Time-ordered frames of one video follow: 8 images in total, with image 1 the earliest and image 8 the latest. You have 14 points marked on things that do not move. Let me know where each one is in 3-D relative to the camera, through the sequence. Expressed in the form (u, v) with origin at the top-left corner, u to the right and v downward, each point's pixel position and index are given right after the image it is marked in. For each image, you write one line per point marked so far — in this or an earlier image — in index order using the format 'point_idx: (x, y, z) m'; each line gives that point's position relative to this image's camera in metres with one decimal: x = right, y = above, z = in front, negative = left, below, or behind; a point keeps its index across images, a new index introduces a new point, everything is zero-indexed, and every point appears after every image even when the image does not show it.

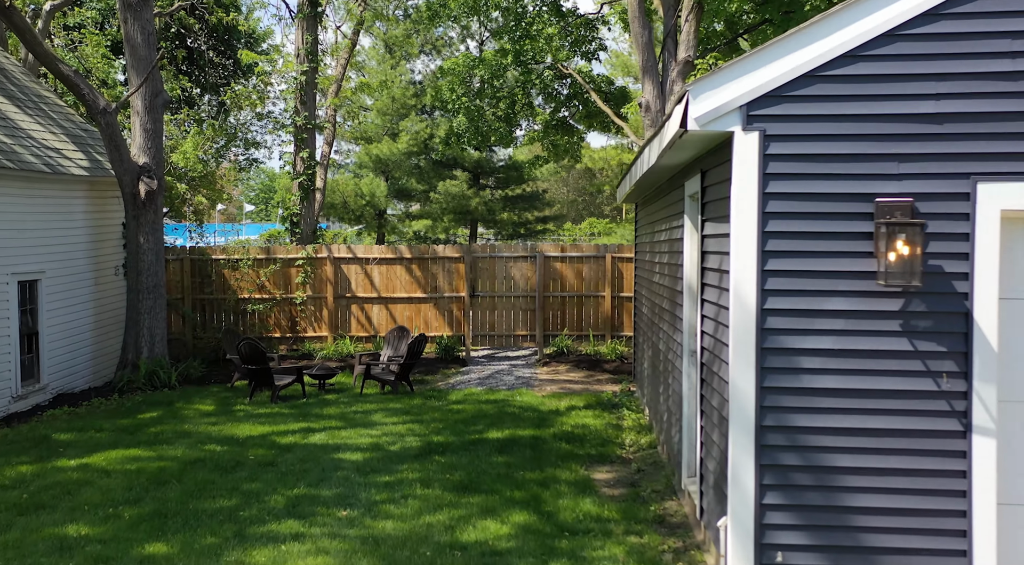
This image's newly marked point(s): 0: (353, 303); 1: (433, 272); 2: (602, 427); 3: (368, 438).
0: (-2.6, -0.3, +12.9) m
1: (-1.3, +0.2, +13.0) m
2: (+0.9, -1.4, +7.8) m
3: (-1.3, -1.4, +7.4) m
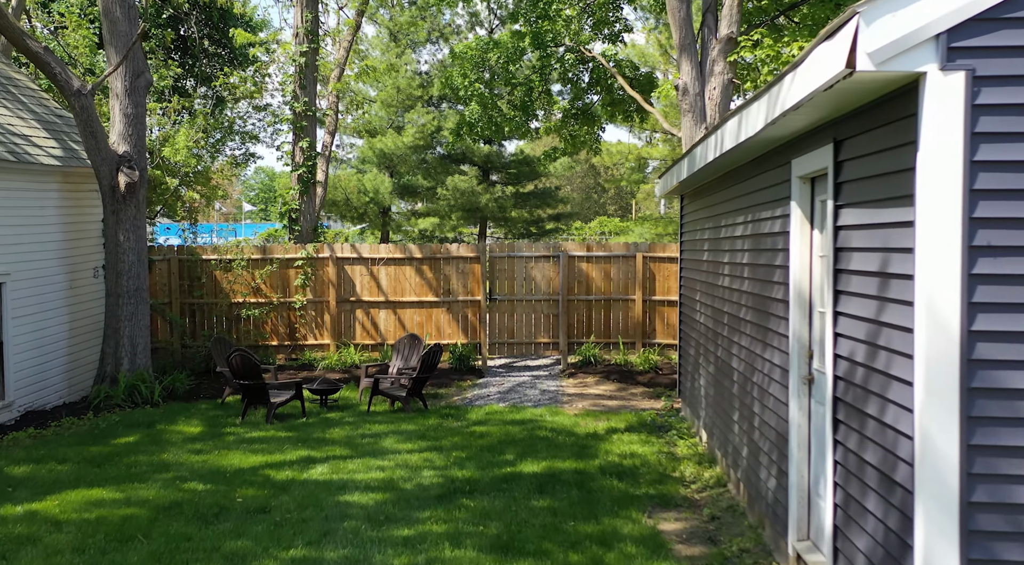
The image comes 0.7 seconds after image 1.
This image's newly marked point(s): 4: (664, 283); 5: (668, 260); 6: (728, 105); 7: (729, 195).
0: (-2.3, -0.4, +11.7) m
1: (-1.0, +0.1, +11.8) m
2: (+1.2, -1.5, +6.6) m
3: (-1.0, -1.5, +6.2) m
4: (+2.2, 0.0, +11.7) m
5: (+2.3, +0.3, +11.7) m
6: (+2.9, +2.4, +10.7) m
7: (+1.6, +0.6, +5.8) m
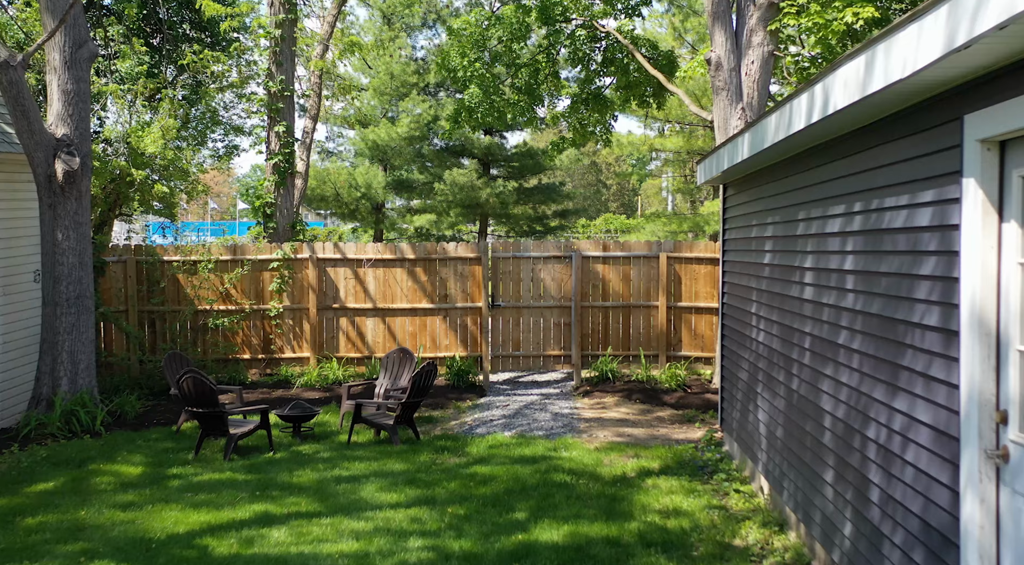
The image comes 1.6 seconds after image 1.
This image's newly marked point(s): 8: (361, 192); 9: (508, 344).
0: (-2.2, -0.4, +10.3) m
1: (-0.9, +0.1, +10.3) m
2: (+1.3, -1.5, +5.2) m
3: (-1.0, -1.5, +4.8) m
4: (+2.3, -0.1, +10.3) m
5: (+2.3, +0.3, +10.2) m
6: (+3.0, +2.3, +9.3) m
7: (+1.7, +0.6, +4.4) m
8: (-3.7, +2.2, +19.1) m
9: (0.0, -0.8, +10.4) m
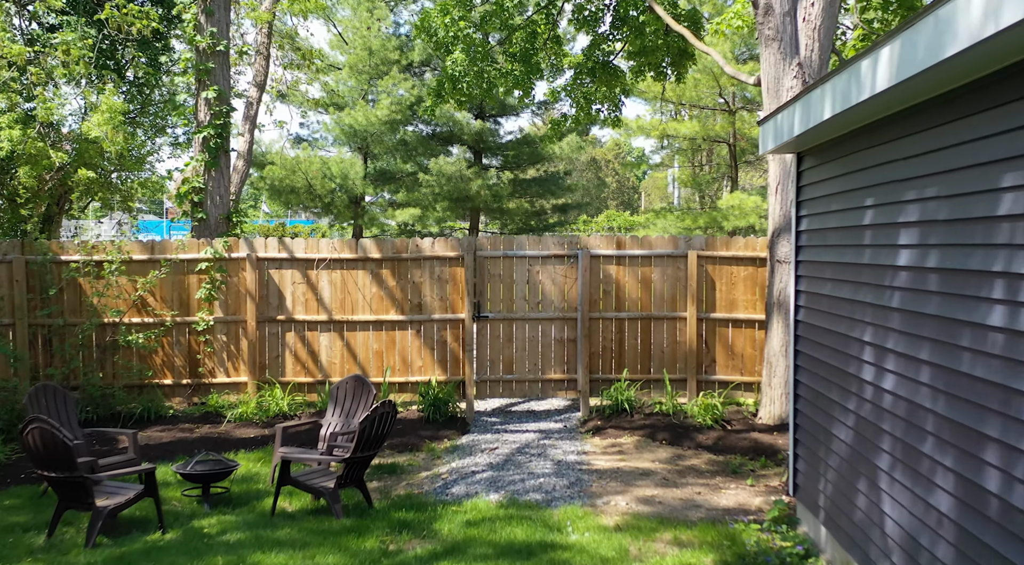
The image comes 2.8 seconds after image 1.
0: (-2.3, -0.5, +8.2) m
1: (-1.0, 0.0, +8.3) m
2: (+1.2, -1.6, +3.1) m
3: (-1.0, -1.6, +2.7) m
4: (+2.2, -0.1, +8.2) m
5: (+2.2, +0.2, +8.2) m
6: (+2.9, +2.3, +7.2) m
7: (+1.6, +0.5, +2.3) m
8: (-3.8, +2.2, +17.0) m
9: (-0.1, -0.9, +8.3) m
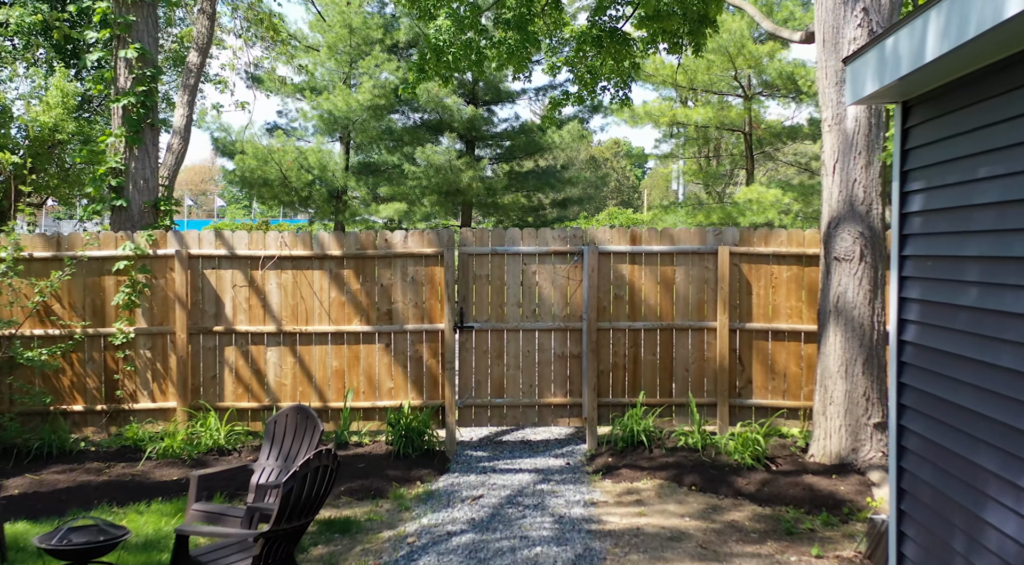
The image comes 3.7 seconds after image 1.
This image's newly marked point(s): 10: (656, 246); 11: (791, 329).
0: (-2.4, -0.5, +6.7) m
1: (-1.1, 0.0, +6.7) m
2: (+1.1, -1.6, +1.6) m
3: (-1.1, -1.6, +1.2) m
4: (+2.1, -0.1, +6.7) m
5: (+2.2, +0.2, +6.6) m
6: (+2.8, +2.3, +5.7) m
7: (+1.5, +0.5, +0.8) m
8: (-3.9, +2.1, +15.5) m
9: (-0.2, -0.9, +6.8) m
10: (+1.2, +0.3, +6.7) m
11: (+2.3, -0.4, +6.6) m
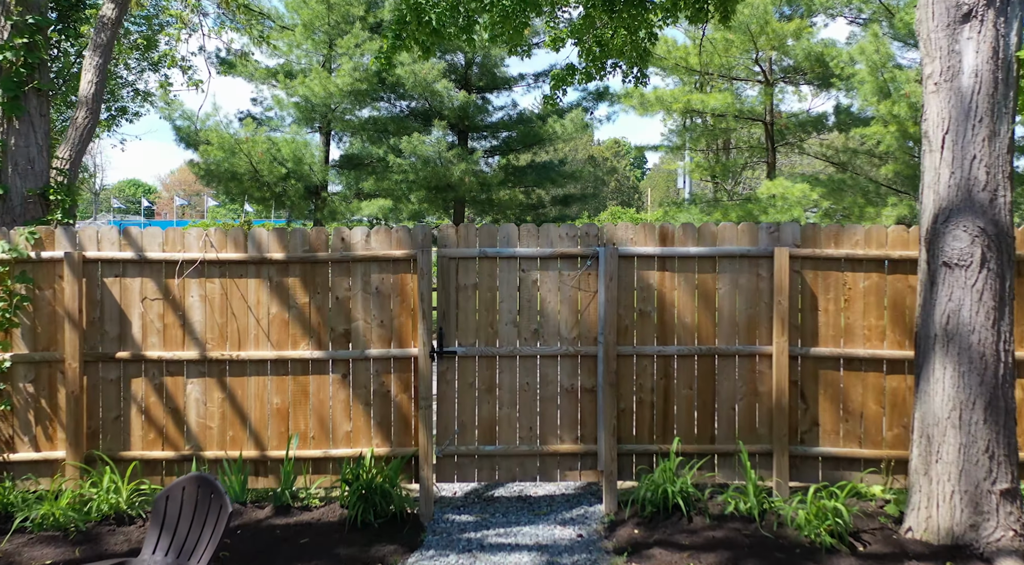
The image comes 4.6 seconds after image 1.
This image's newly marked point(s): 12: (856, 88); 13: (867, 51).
0: (-2.4, -0.6, +5.1) m
1: (-1.1, -0.1, +5.2) m
2: (+1.1, -1.7, 0.0) m
3: (-1.1, -1.7, -0.4) m
4: (+2.1, -0.2, +5.1) m
5: (+2.1, +0.1, +5.1) m
6: (+2.8, +2.2, +4.2) m
7: (+1.5, +0.4, -0.7) m
8: (-4.0, +2.0, +14.0) m
9: (-0.3, -1.0, +5.2) m
10: (+1.2, +0.2, +5.1) m
11: (+2.3, -0.5, +5.1) m
12: (+5.5, +3.1, +12.8) m
13: (+5.4, +3.6, +12.2) m
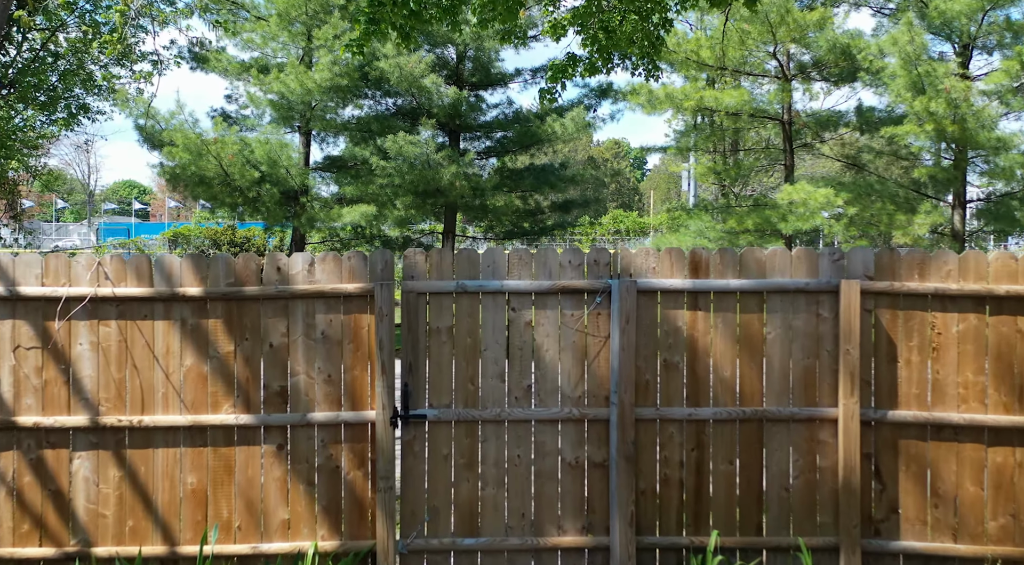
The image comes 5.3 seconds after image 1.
0: (-2.5, -0.8, +3.9) m
1: (-1.2, -0.3, +4.0) m
2: (+1.0, -1.9, -1.2) m
3: (-1.2, -1.9, -1.6) m
4: (+2.0, -0.4, +3.9) m
5: (+2.1, -0.1, +3.9) m
6: (+2.7, +2.0, +3.0) m
7: (+1.4, +0.2, -1.9) m
8: (-4.0, +1.8, +12.7) m
9: (-0.3, -1.2, +4.0) m
10: (+1.1, 0.0, +3.9) m
11: (+2.2, -0.7, +3.9) m
12: (+5.5, +2.9, +11.6) m
13: (+5.4, +3.3, +11.0) m
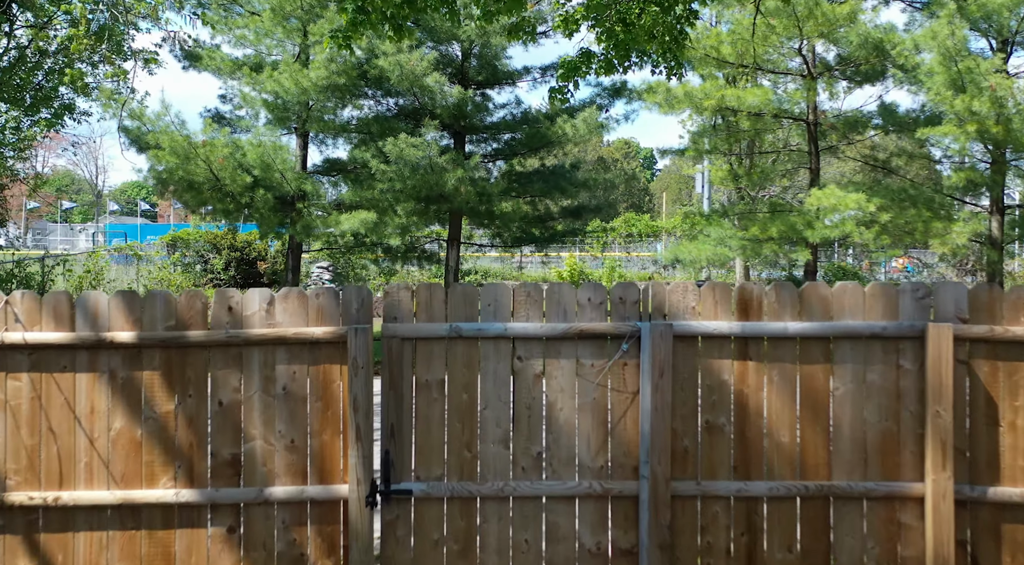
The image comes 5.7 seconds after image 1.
0: (-2.5, -1.0, +3.2) m
1: (-1.2, -0.5, +3.2) m
2: (+1.0, -2.1, -2.0) m
3: (-1.2, -2.1, -2.4) m
4: (+2.0, -0.6, +3.1) m
5: (+2.1, -0.3, +3.1) m
6: (+2.7, +1.8, +2.1) m
7: (+1.4, 0.0, -2.7) m
8: (-3.9, +1.6, +12.0) m
9: (-0.3, -1.4, +3.3) m
10: (+1.1, -0.2, +3.1) m
11: (+2.3, -0.9, +3.1) m
12: (+5.6, +2.7, +10.7) m
13: (+5.5, +3.2, +10.1) m
